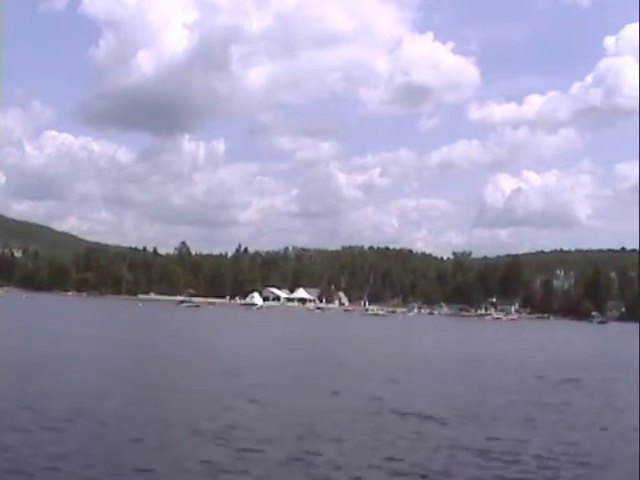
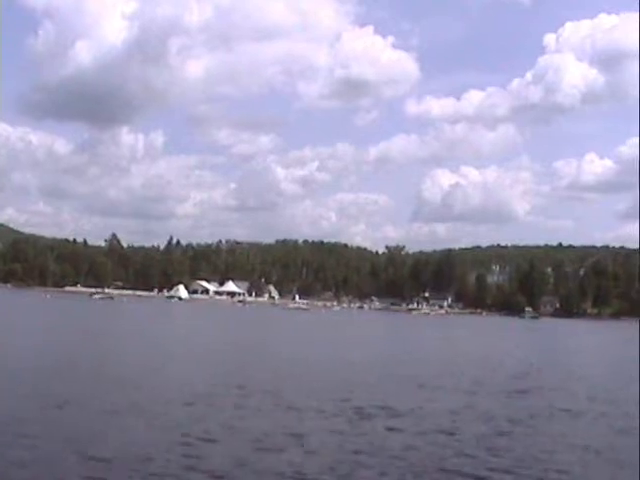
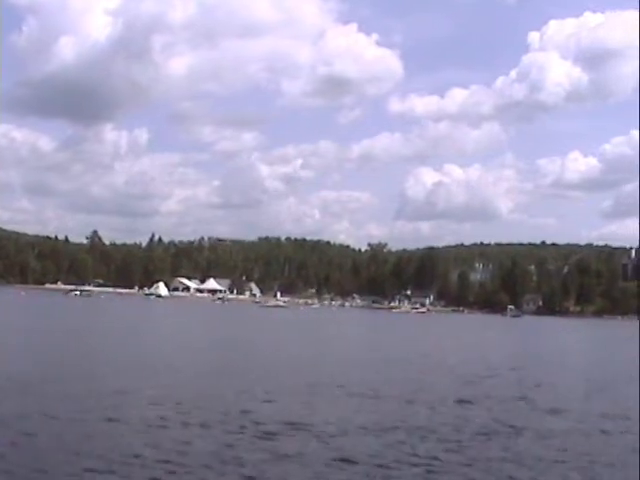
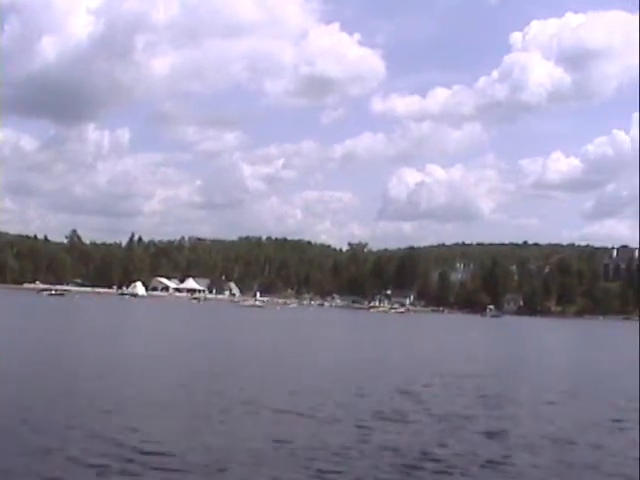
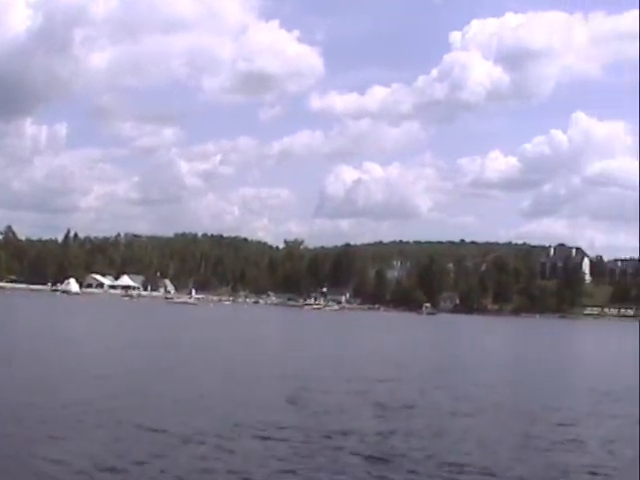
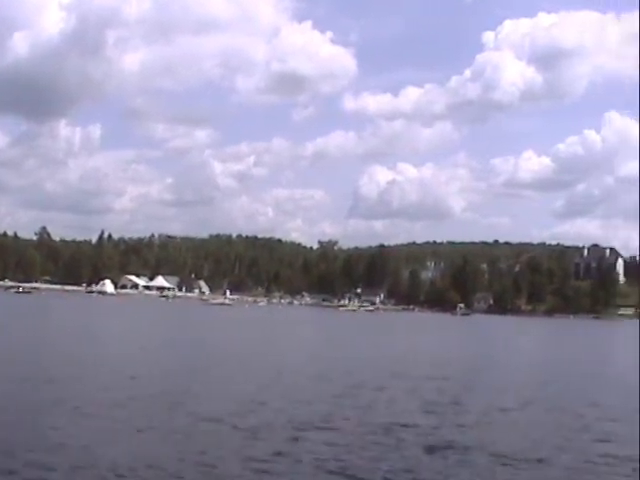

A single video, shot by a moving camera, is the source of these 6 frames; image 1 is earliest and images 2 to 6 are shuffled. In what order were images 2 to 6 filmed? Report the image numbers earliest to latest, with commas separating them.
2, 3, 4, 6, 5
